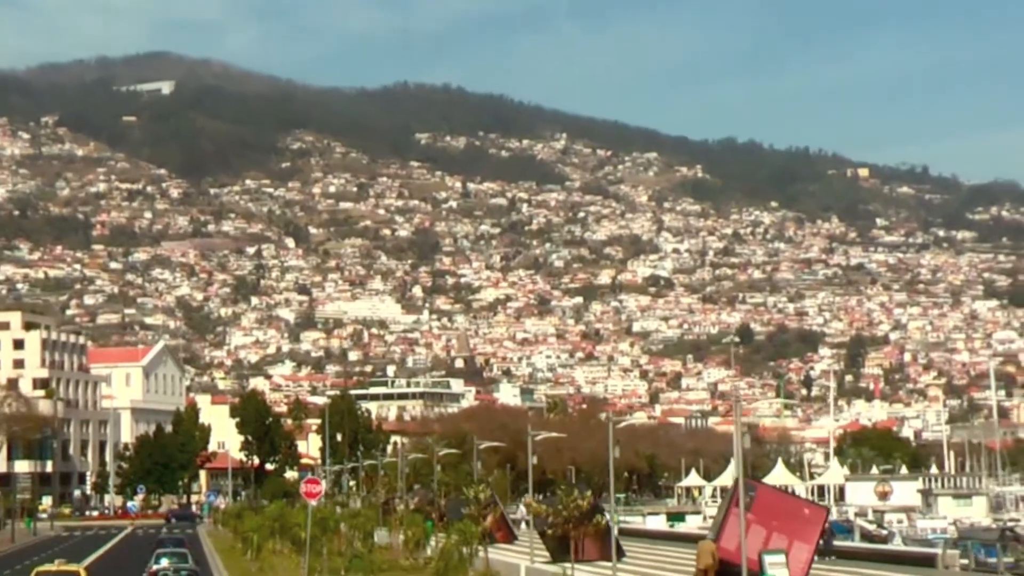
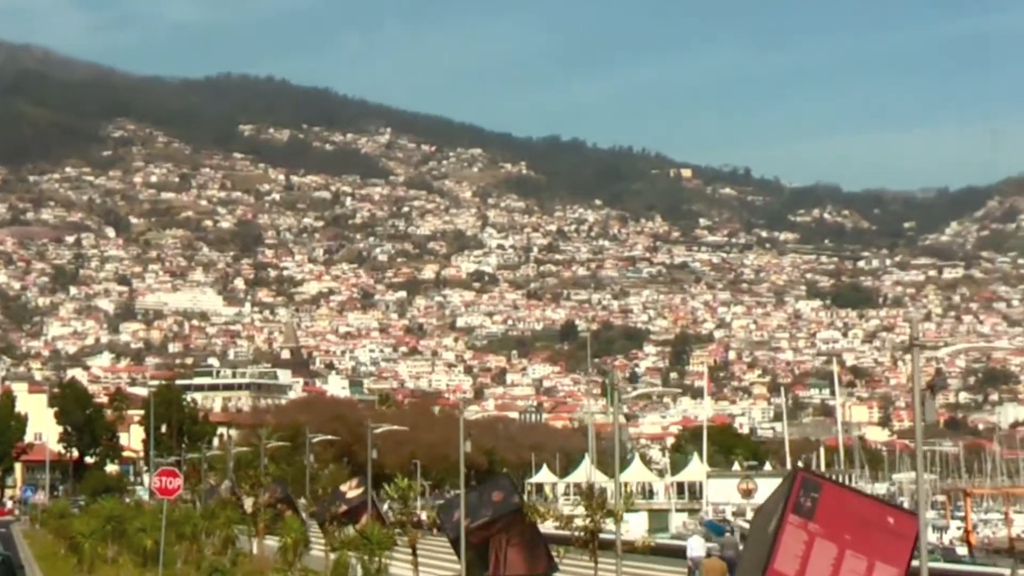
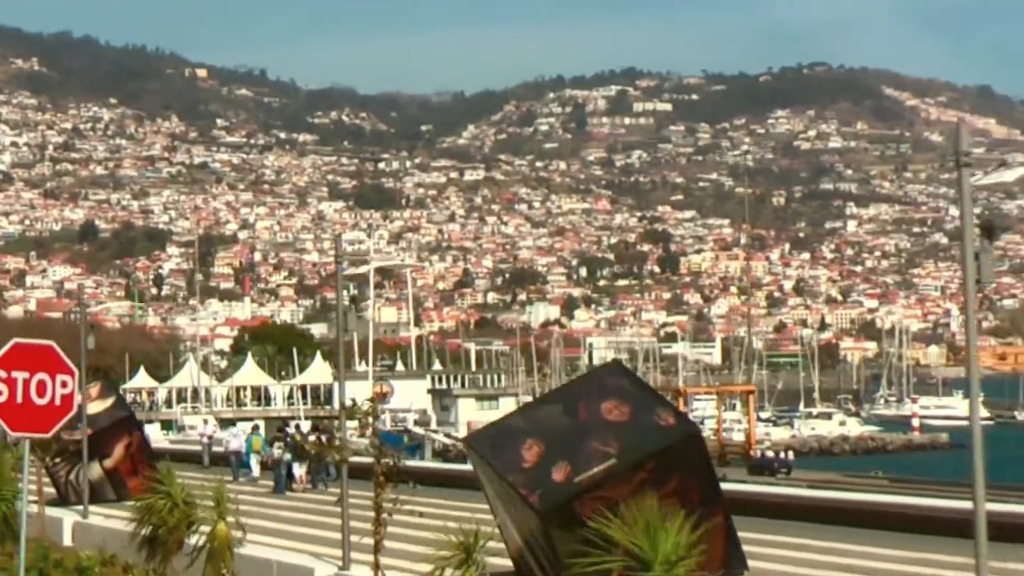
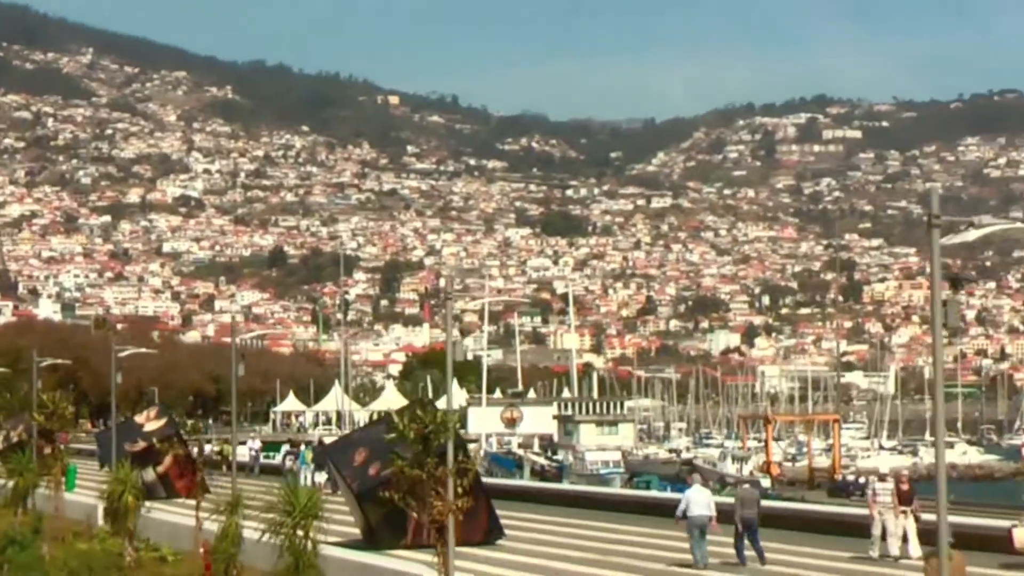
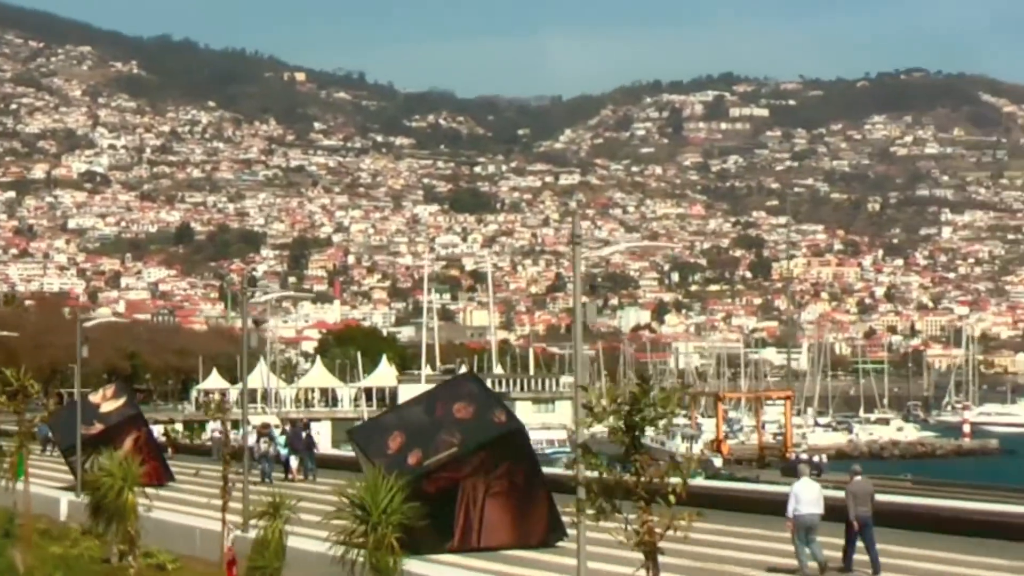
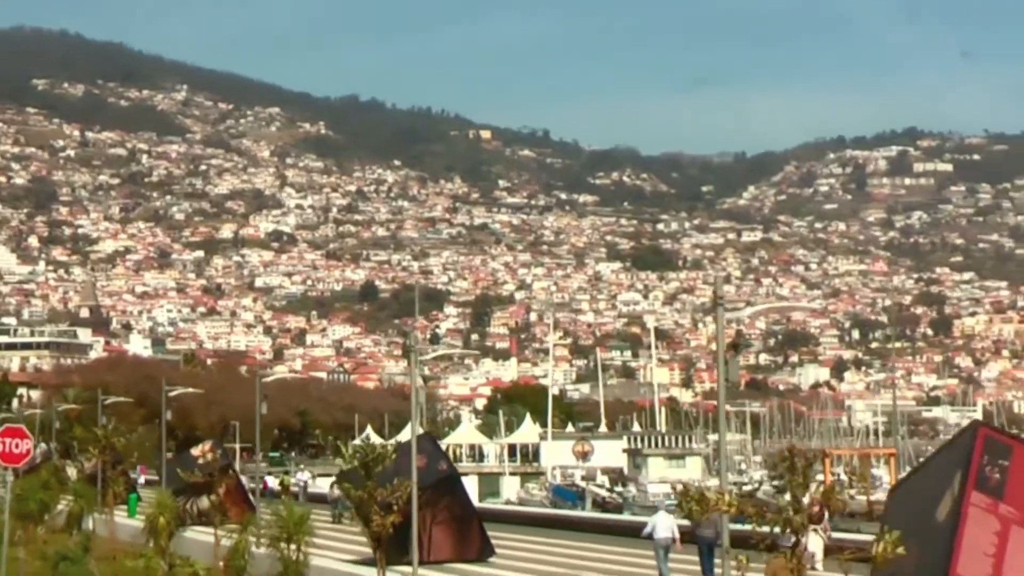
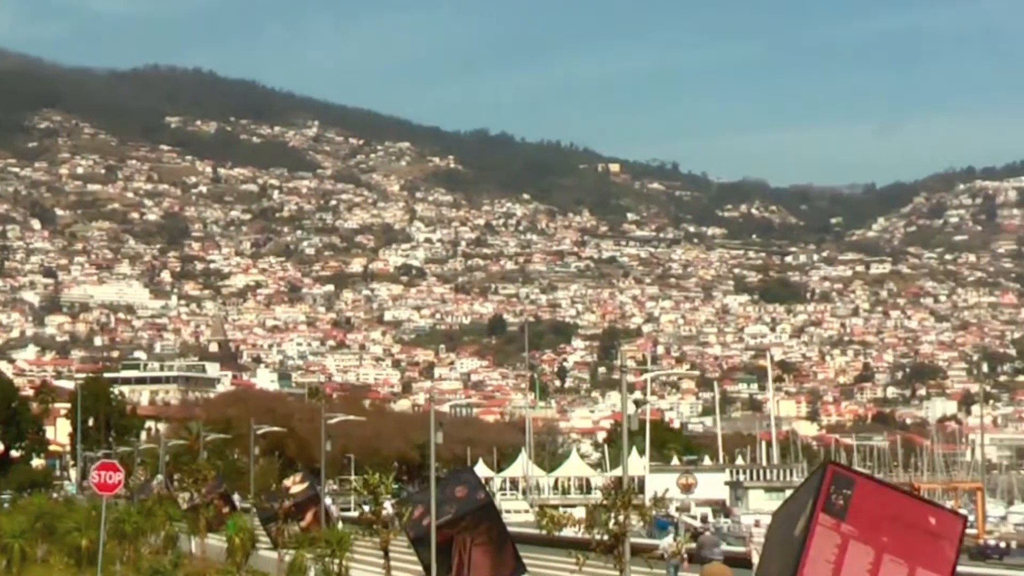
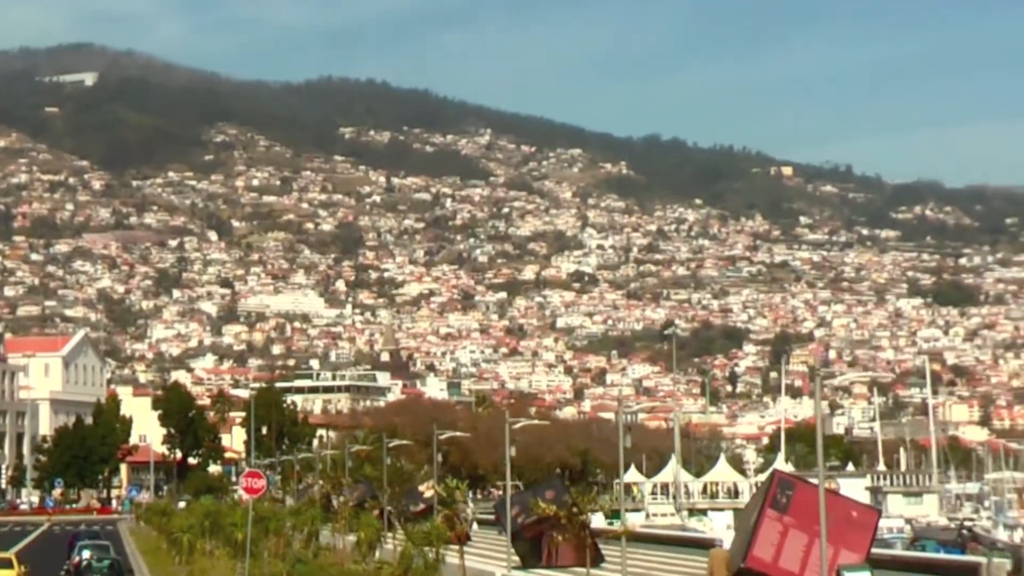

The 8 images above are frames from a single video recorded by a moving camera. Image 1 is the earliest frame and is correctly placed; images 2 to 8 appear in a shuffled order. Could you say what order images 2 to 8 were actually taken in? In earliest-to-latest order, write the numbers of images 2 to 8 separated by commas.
8, 2, 7, 6, 4, 5, 3
